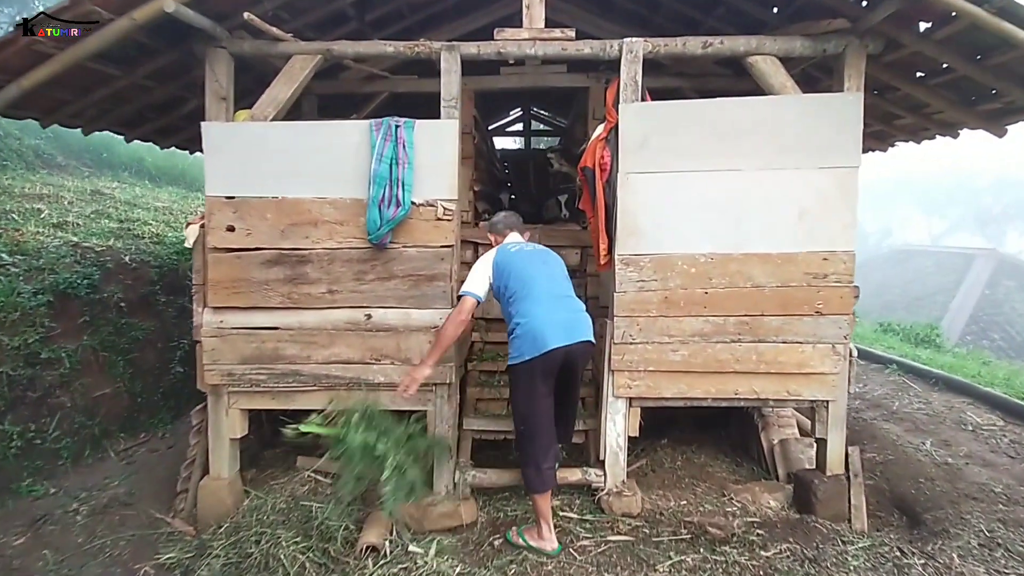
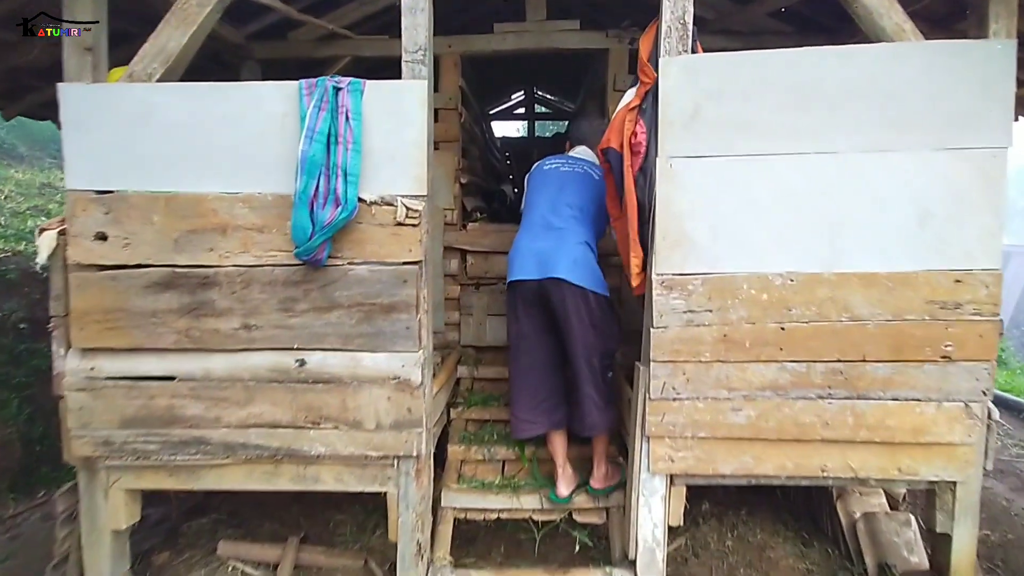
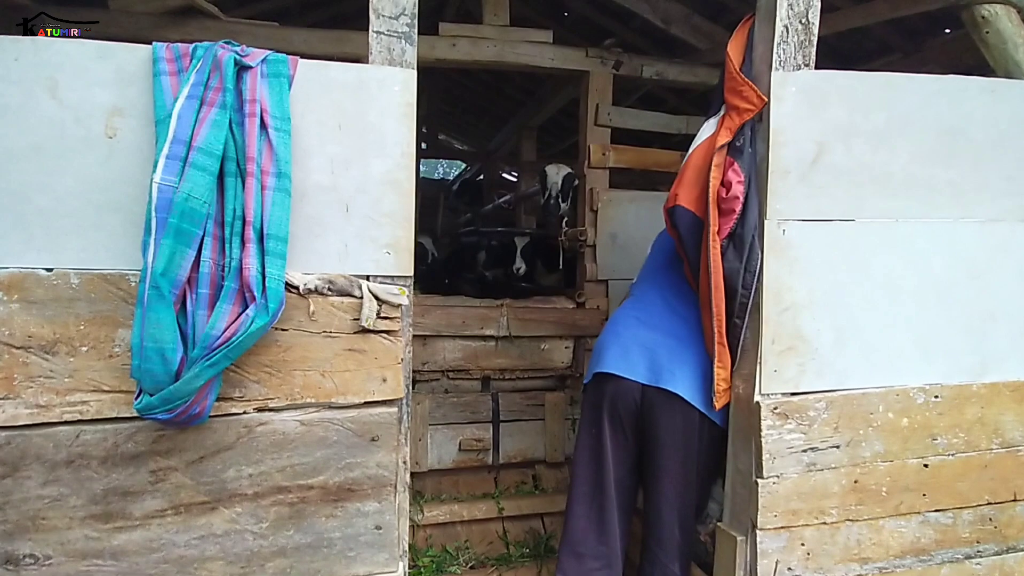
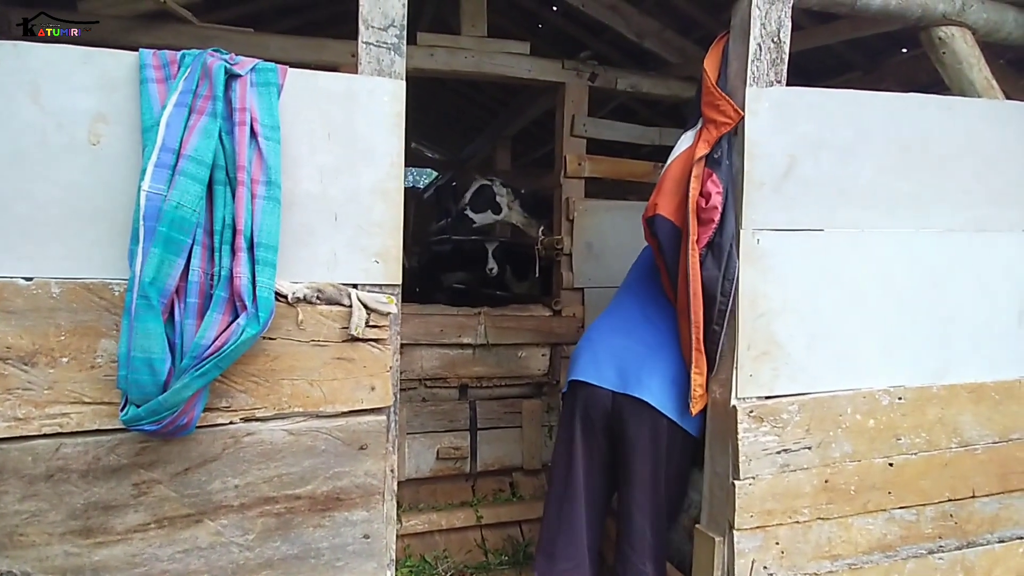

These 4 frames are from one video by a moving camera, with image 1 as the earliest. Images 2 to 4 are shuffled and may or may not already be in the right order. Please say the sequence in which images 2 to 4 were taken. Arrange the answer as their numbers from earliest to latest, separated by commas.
2, 3, 4
